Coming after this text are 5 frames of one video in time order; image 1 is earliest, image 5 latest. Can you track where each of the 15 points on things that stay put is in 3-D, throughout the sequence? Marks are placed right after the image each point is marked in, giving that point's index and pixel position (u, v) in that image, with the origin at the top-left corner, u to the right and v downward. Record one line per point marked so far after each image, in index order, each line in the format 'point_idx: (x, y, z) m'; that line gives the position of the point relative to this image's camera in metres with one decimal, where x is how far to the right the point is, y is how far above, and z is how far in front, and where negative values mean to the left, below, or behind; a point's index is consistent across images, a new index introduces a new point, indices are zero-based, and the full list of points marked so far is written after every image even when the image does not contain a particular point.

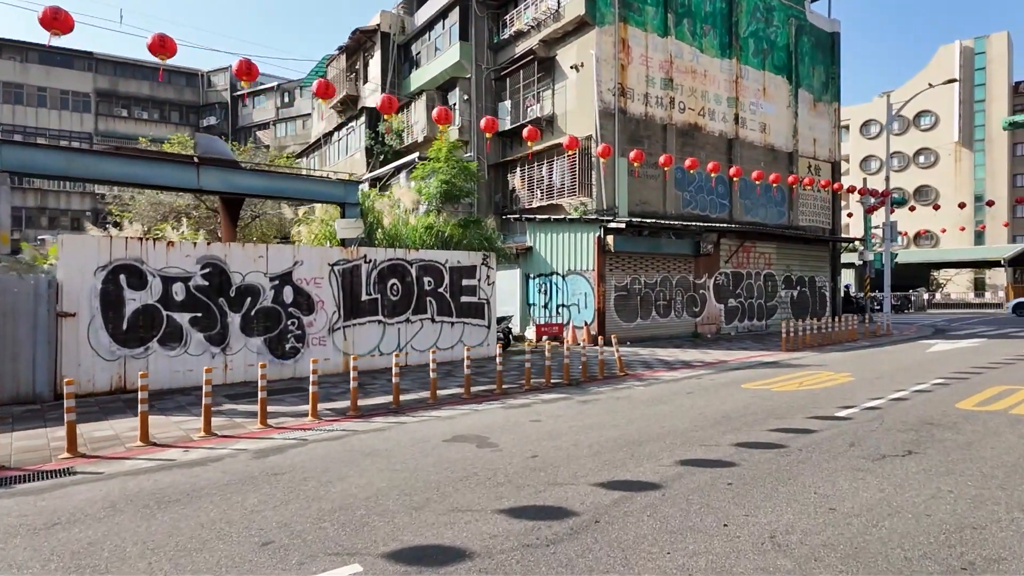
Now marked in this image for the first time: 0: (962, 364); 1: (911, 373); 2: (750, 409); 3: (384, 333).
0: (+10.6, -1.8, +13.9) m
1: (+8.5, -1.8, +12.6) m
2: (+3.6, -1.9, +9.0) m
3: (-3.1, -1.1, +14.2) m
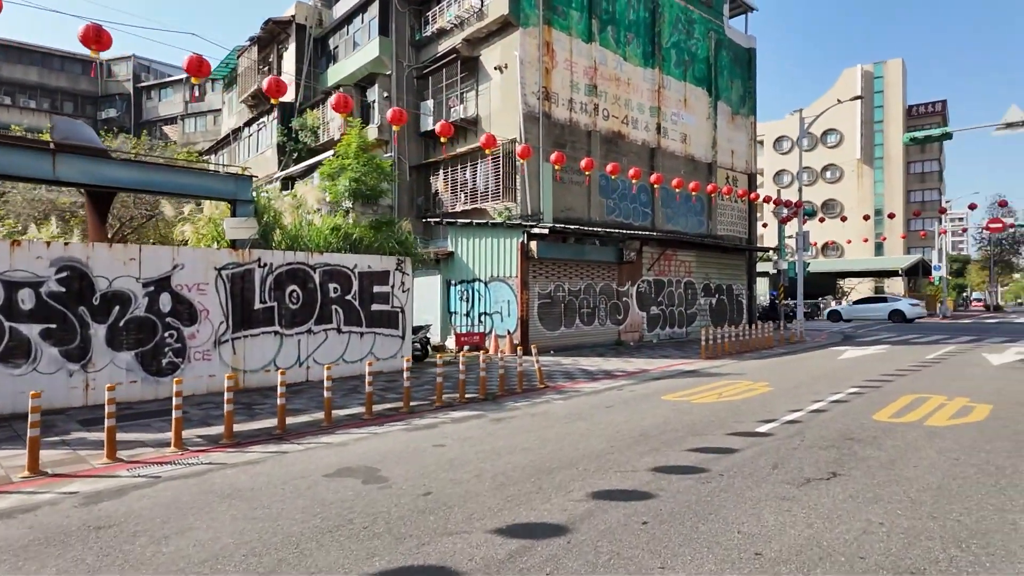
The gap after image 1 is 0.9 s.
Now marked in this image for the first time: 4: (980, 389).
0: (+8.7, -2.0, +14.2) m
1: (+6.7, -2.0, +12.6) m
2: (+2.3, -2.0, +8.5) m
3: (-5.0, -1.3, +12.9) m
4: (+9.0, -1.9, +11.4) m
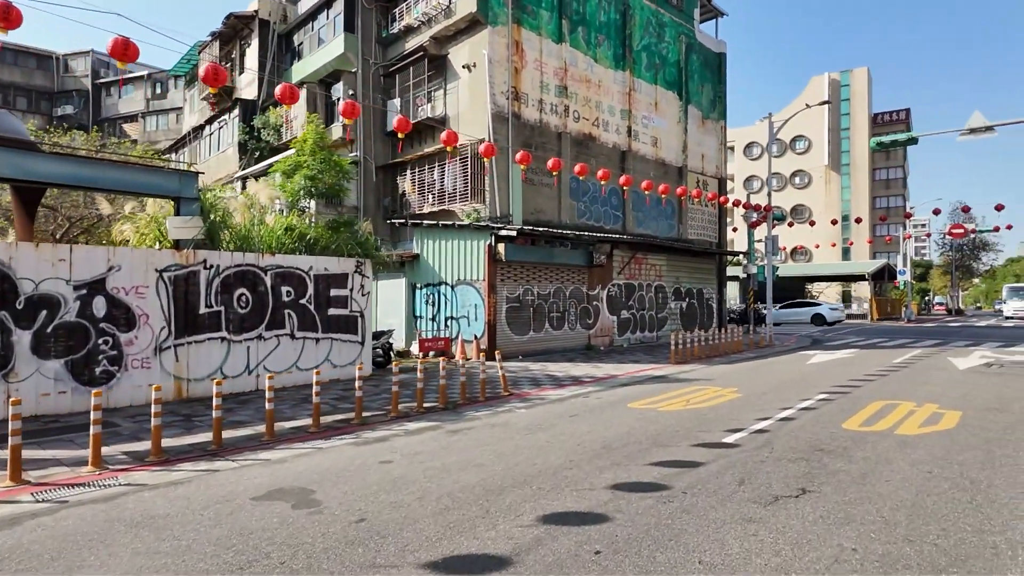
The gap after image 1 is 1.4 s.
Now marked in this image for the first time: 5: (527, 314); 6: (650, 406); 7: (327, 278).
0: (+7.8, -2.1, +14.0) m
1: (+5.9, -2.1, +12.3) m
2: (+1.7, -2.0, +8.0) m
3: (-5.8, -1.3, +12.1) m
4: (+8.3, -2.0, +11.2) m
5: (+0.5, -0.9, +19.5) m
6: (+2.5, -2.1, +10.6) m
7: (-4.3, +0.2, +13.6) m
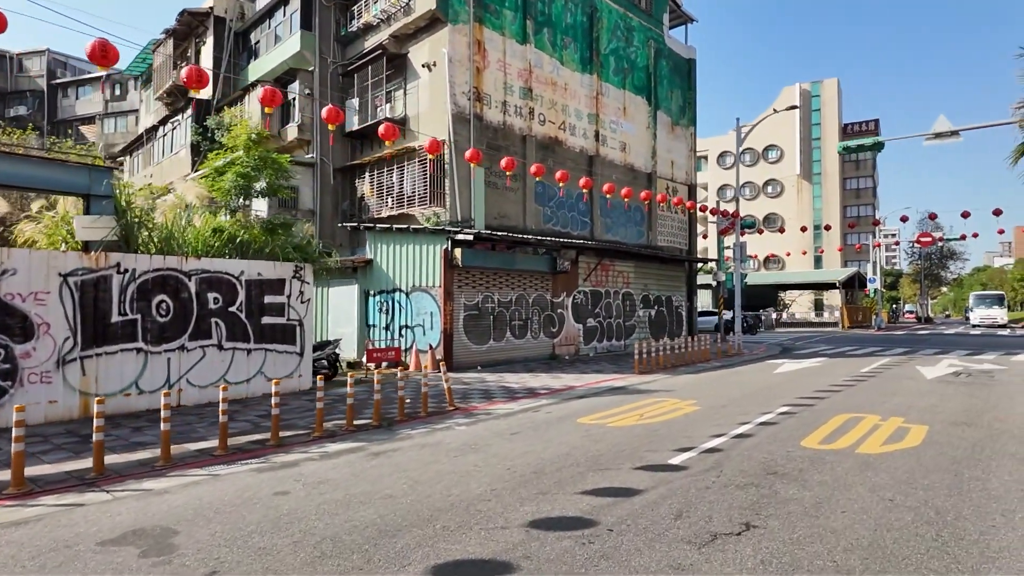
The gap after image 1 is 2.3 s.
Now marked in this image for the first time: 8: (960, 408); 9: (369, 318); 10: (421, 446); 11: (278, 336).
0: (+6.7, -2.2, +13.4) m
1: (+4.9, -2.2, +11.6) m
2: (+0.7, -2.1, +7.2) m
3: (-6.9, -1.5, +11.1) m
4: (+7.3, -2.1, +10.6) m
5: (-0.8, -1.1, +18.7) m
6: (+1.5, -2.2, +9.8) m
7: (-5.4, +0.1, +12.7) m
8: (+7.8, -2.1, +10.3) m
9: (-4.4, -0.9, +18.4) m
10: (-1.3, -2.2, +8.3) m
11: (-5.2, -1.1, +13.0) m
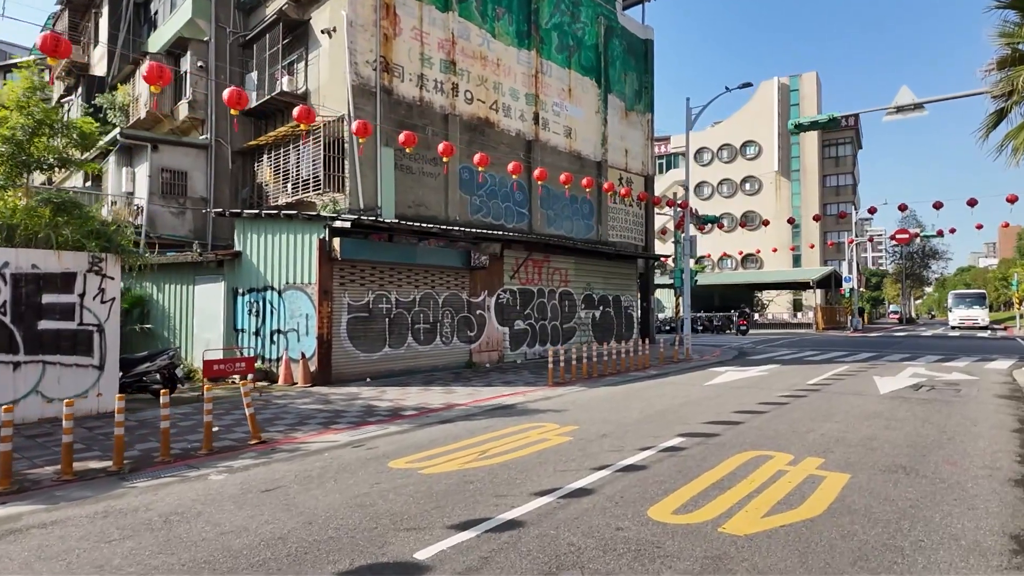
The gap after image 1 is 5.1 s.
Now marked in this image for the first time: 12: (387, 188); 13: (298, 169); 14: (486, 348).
0: (+4.0, -2.2, +10.9) m
1: (+2.2, -2.1, +9.1) m
2: (-1.8, -2.0, +4.6) m
3: (-9.5, -1.4, +8.3) m
4: (+4.6, -2.1, +8.1) m
5: (-3.6, -1.0, +16.0) m
6: (-1.2, -2.1, +7.2) m
7: (-8.1, +0.2, +10.0) m
8: (+5.2, -2.0, +7.8) m
9: (-7.2, -0.9, +15.7) m
10: (-3.9, -2.2, +5.7) m
11: (-7.8, -1.0, +10.3) m
12: (-4.0, +3.2, +19.0) m
13: (-7.0, +3.8, +19.4) m
14: (-0.8, -2.0, +19.2) m
